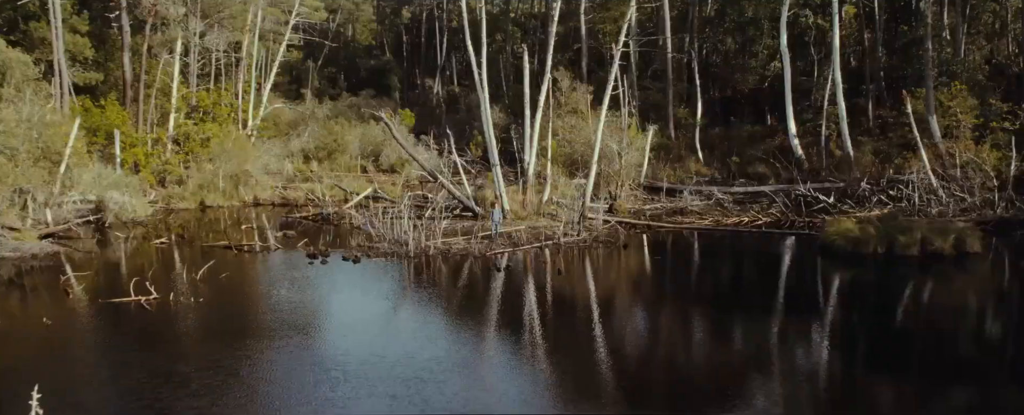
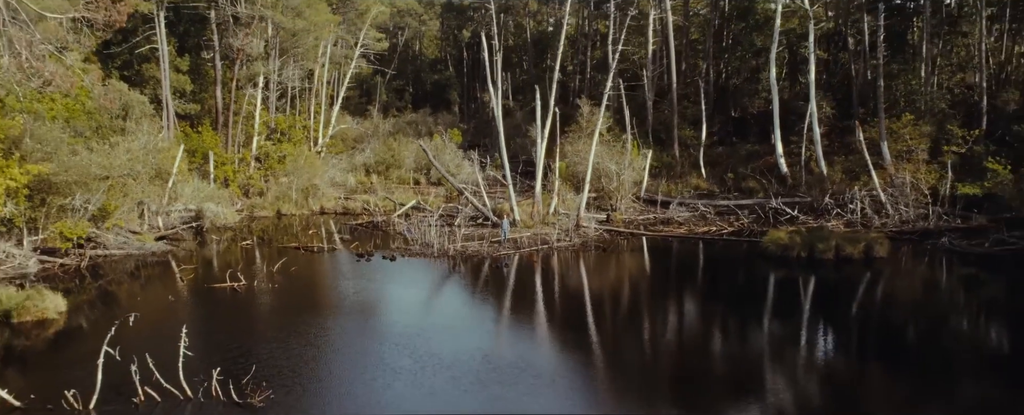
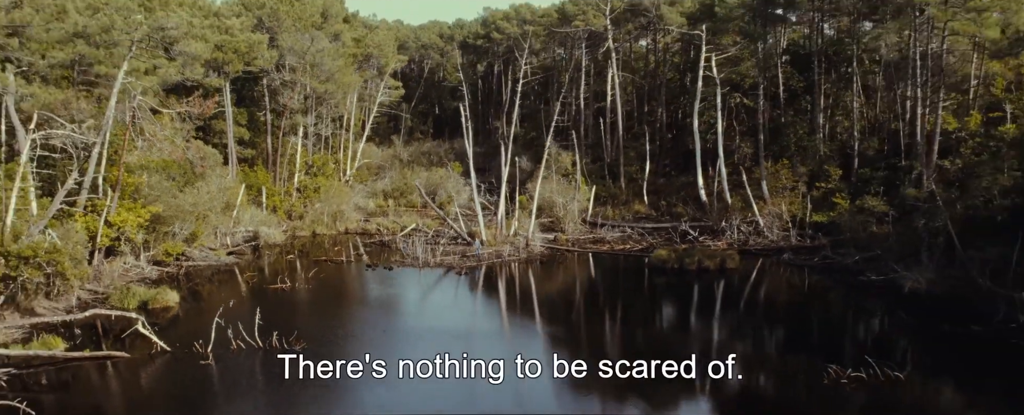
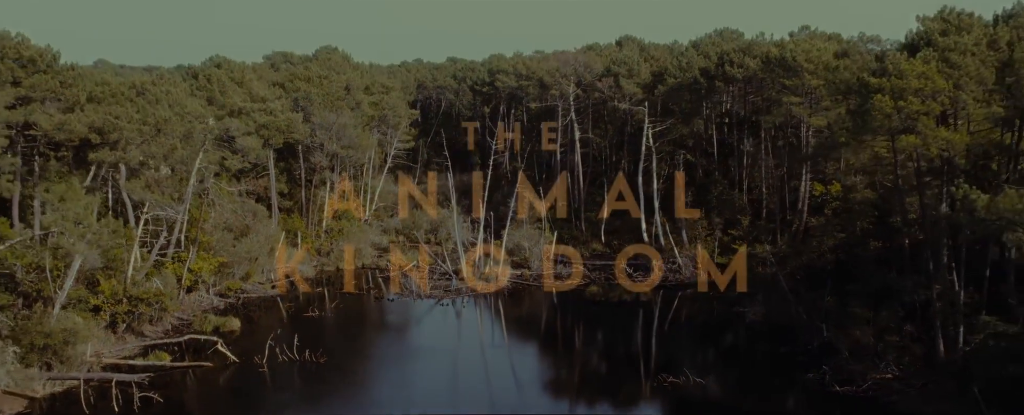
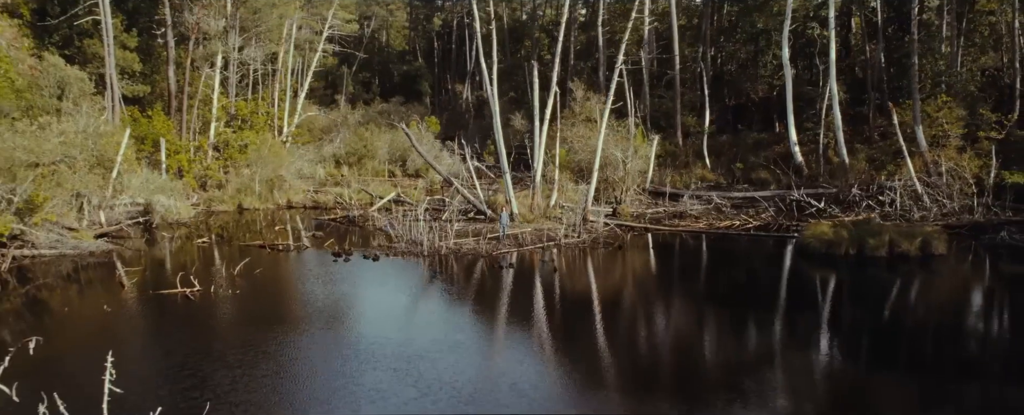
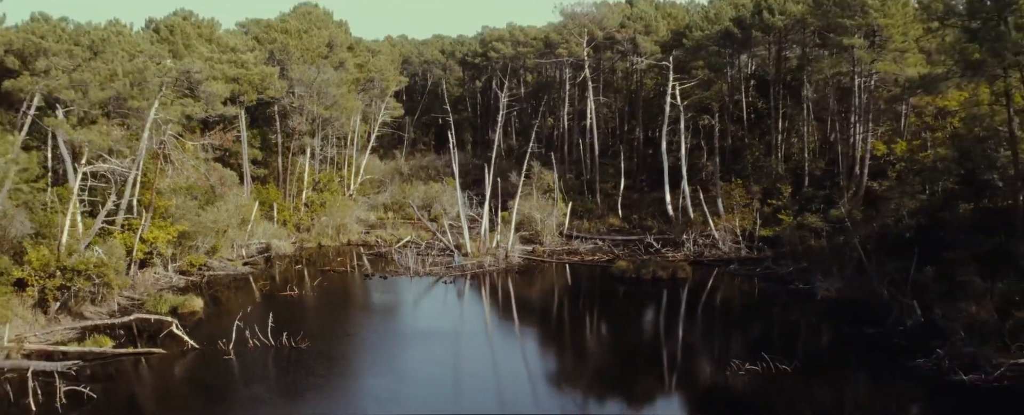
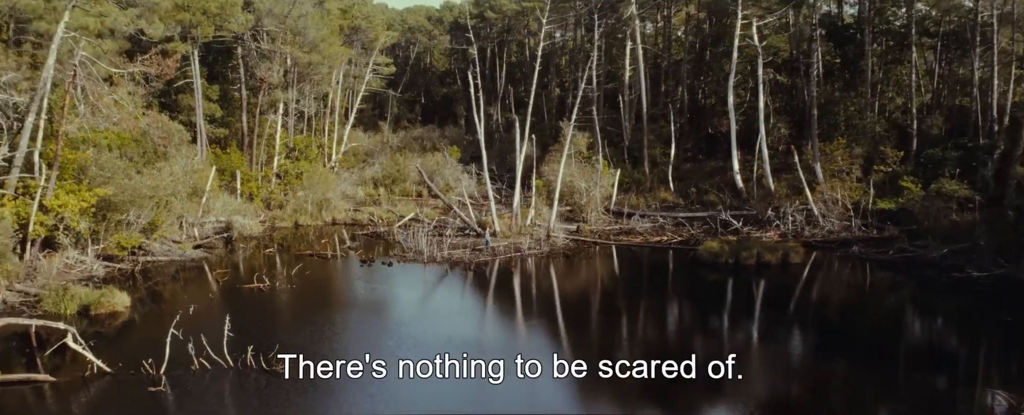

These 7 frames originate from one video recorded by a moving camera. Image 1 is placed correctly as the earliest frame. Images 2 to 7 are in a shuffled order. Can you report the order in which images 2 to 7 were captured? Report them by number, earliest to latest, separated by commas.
5, 2, 7, 3, 6, 4
